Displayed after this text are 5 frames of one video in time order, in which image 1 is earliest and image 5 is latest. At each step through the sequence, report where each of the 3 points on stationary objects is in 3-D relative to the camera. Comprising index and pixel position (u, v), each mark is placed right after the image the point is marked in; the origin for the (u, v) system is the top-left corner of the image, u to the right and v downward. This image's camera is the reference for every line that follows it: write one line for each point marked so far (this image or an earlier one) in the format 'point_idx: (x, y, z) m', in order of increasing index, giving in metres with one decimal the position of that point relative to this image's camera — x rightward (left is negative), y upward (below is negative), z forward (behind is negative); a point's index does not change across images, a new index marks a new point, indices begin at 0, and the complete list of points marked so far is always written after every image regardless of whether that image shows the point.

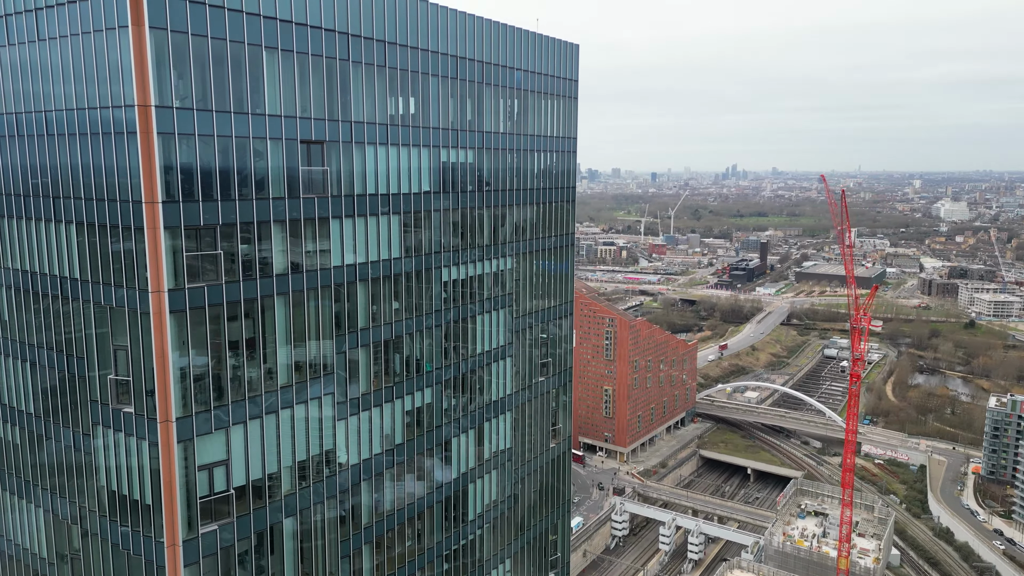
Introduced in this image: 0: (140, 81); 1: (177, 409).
0: (-9.5, +5.1, +18.2) m
1: (-9.0, -3.3, +19.4) m
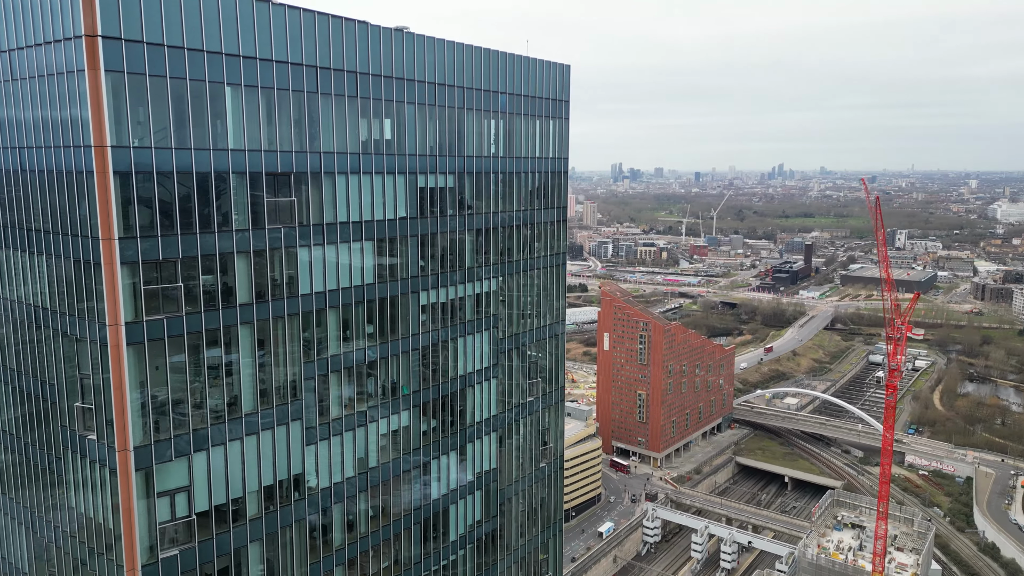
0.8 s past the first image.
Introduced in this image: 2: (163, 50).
0: (-10.9, +4.2, +18.8) m
1: (-10.4, -4.1, +20.0) m
2: (-9.7, +6.5, +19.9) m
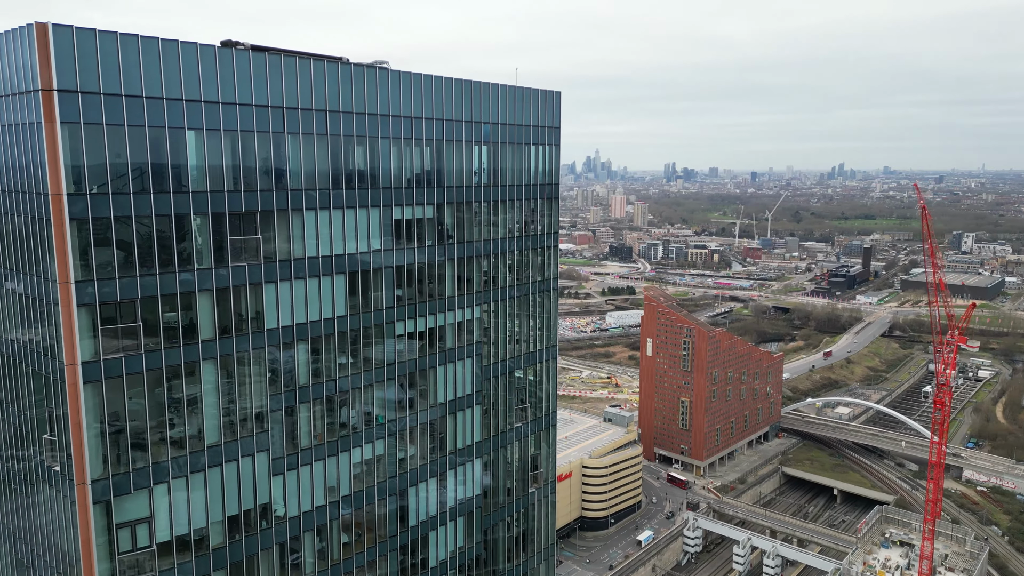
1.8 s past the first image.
0: (-12.4, +3.1, +19.7) m
1: (-12.0, -5.3, +20.8) m
2: (-11.2, +5.4, +20.6) m
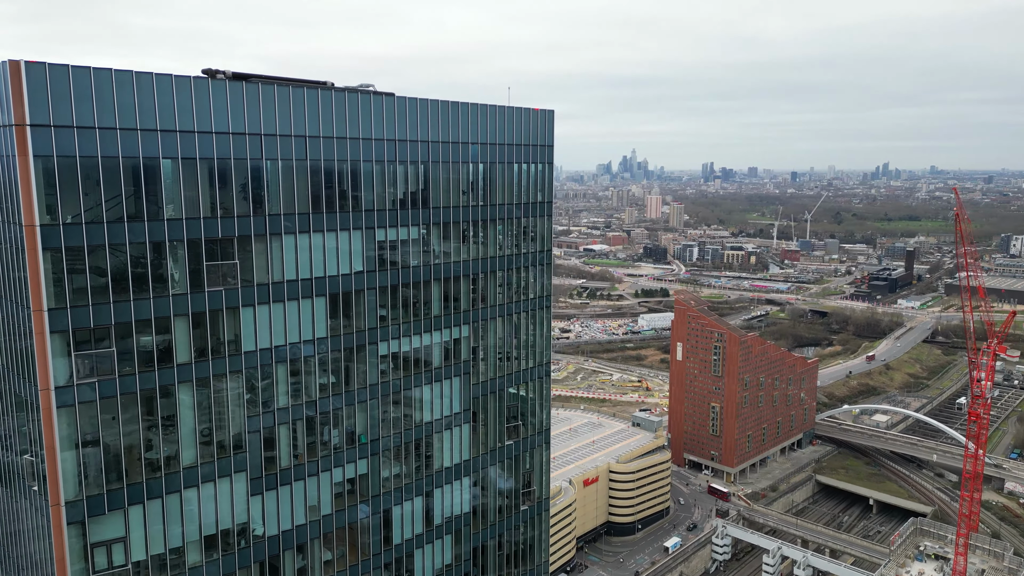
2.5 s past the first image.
0: (-13.5, +2.3, +20.3) m
1: (-13.1, -6.0, +21.4) m
2: (-12.2, +4.6, +21.2) m
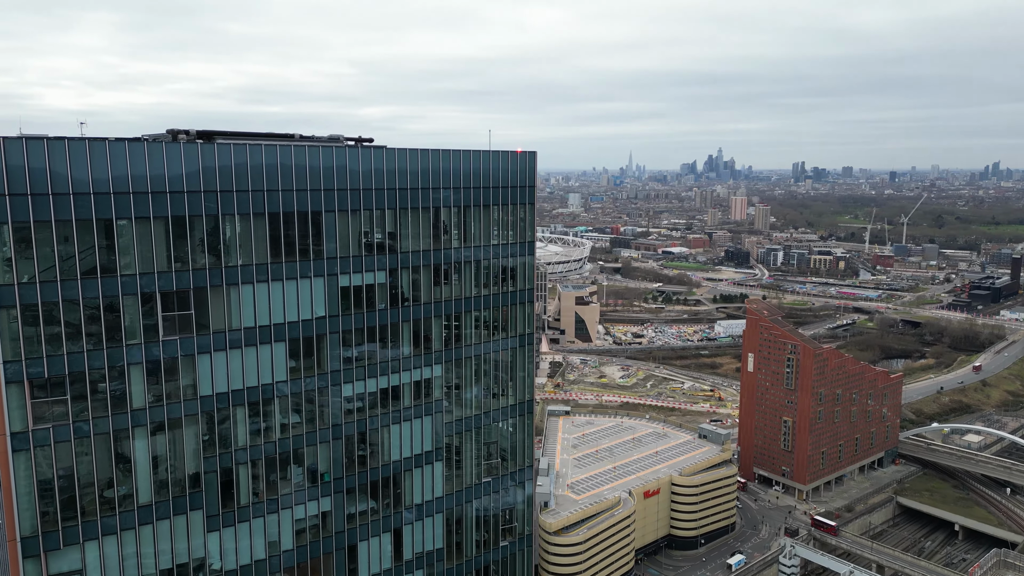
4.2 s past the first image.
0: (-16.0, +0.7, +22.1) m
1: (-15.6, -7.7, +23.2) m
2: (-14.5, +2.9, +22.9) m
